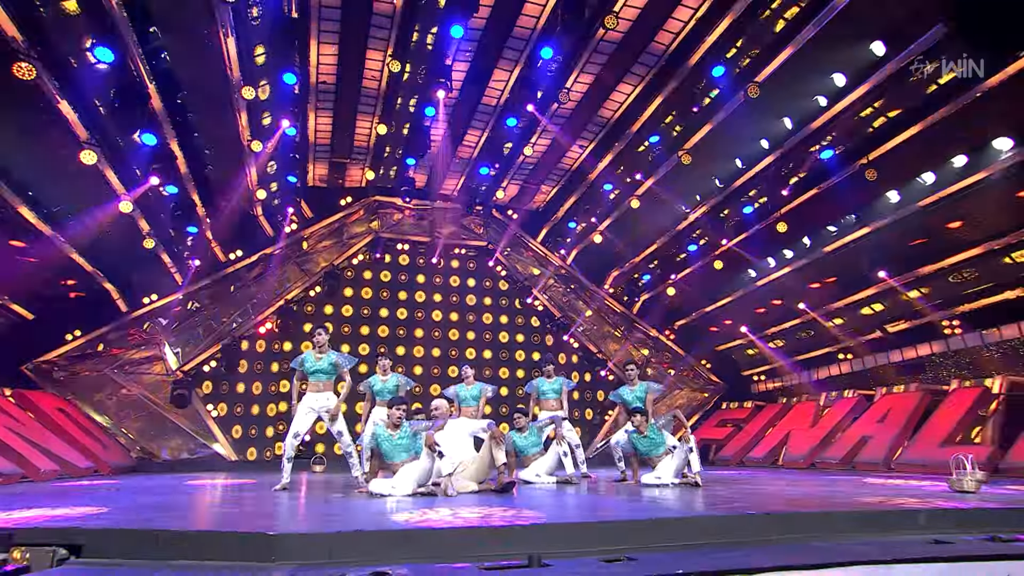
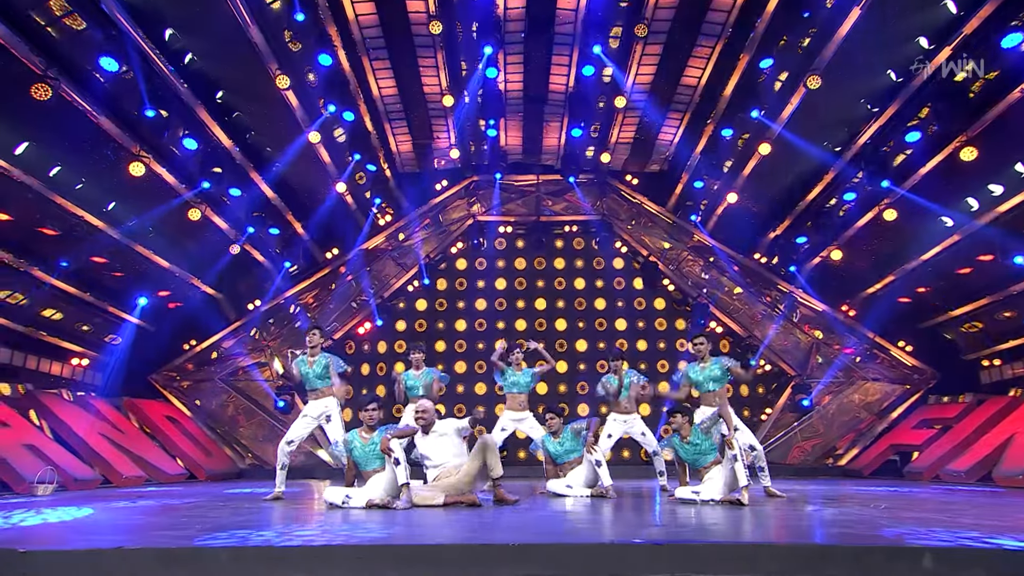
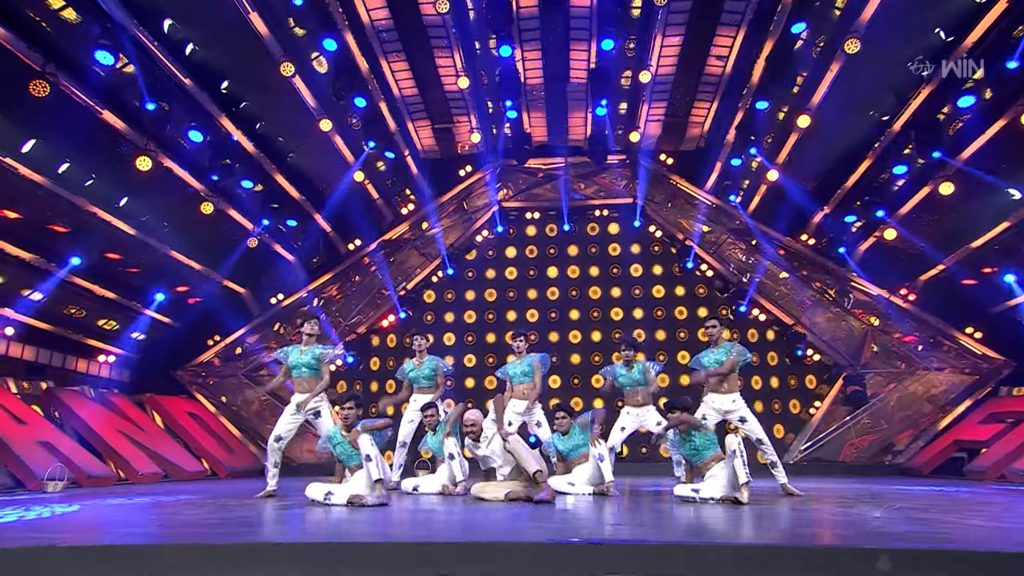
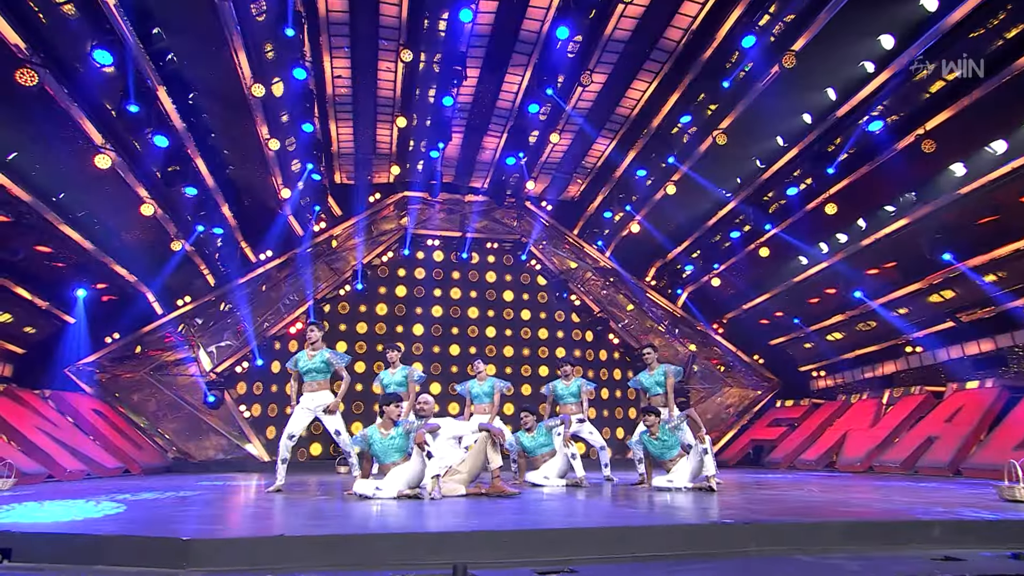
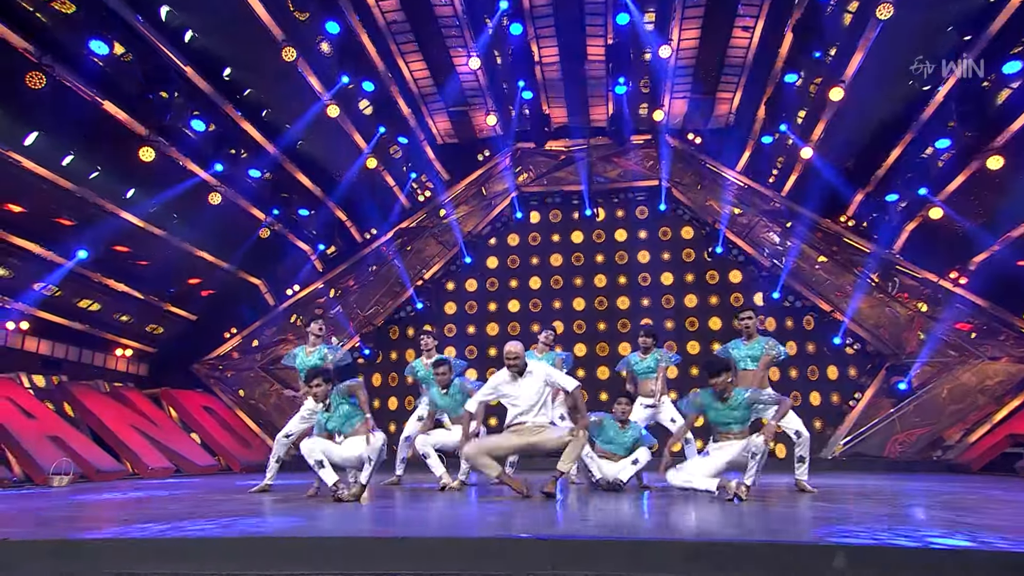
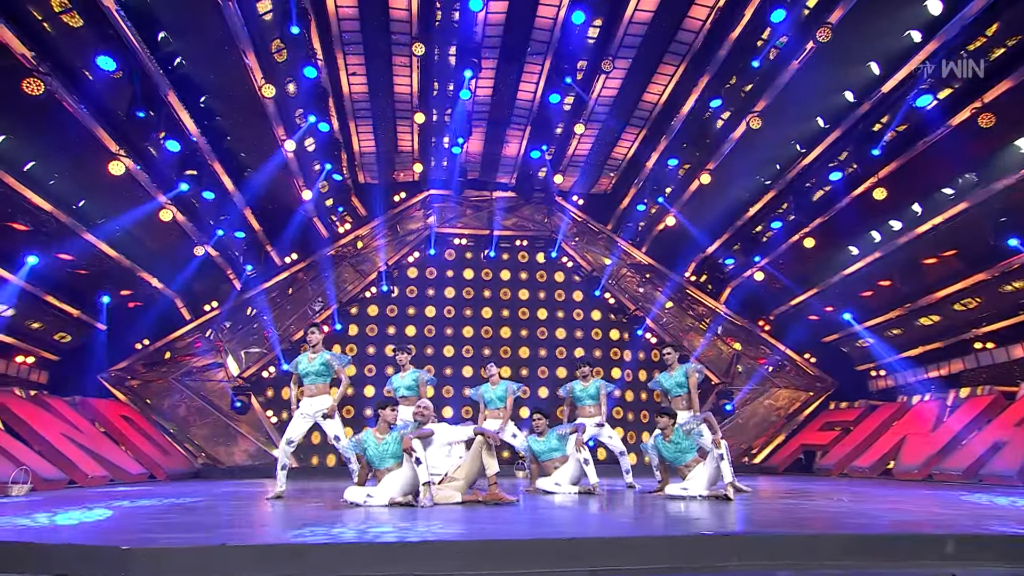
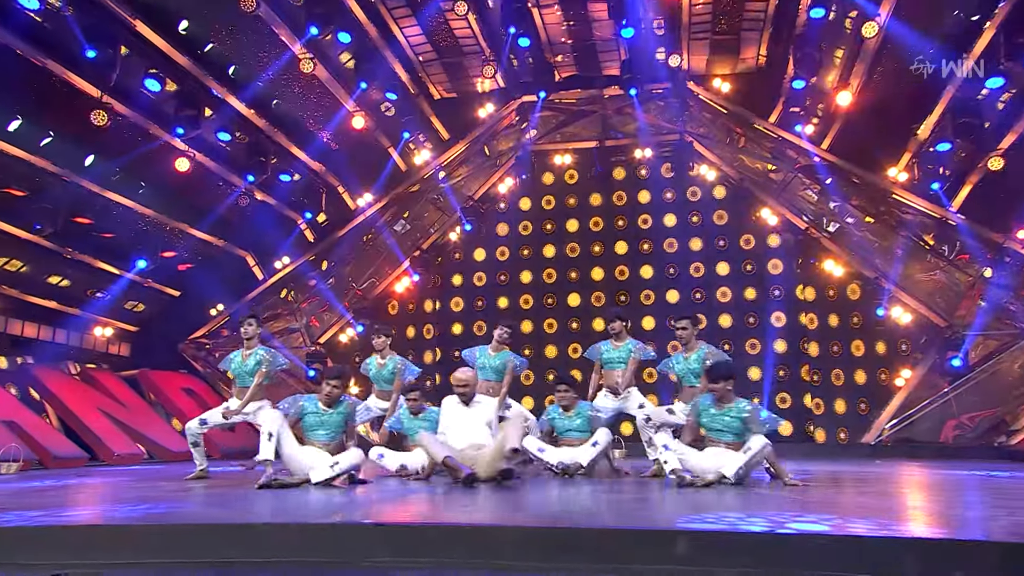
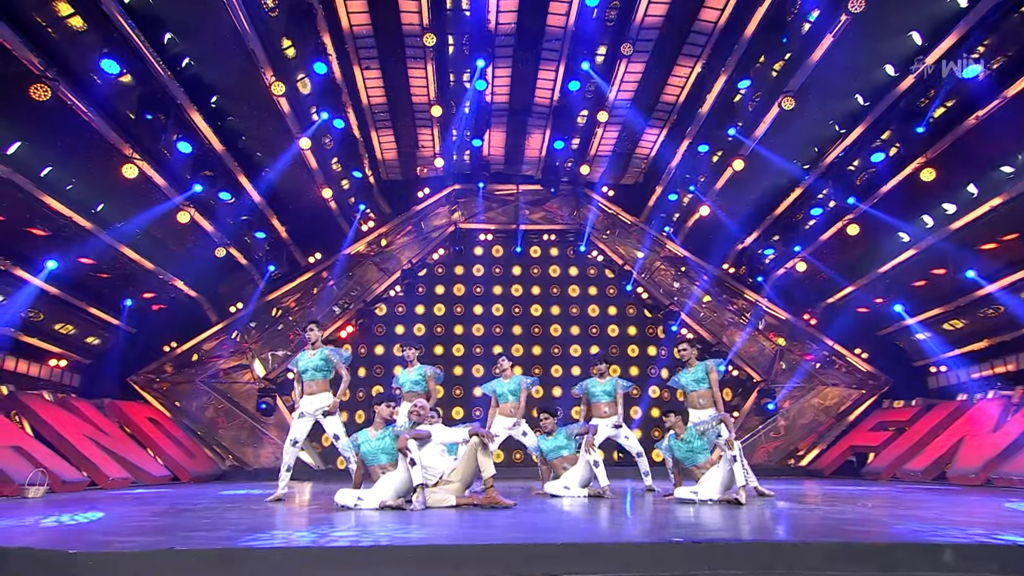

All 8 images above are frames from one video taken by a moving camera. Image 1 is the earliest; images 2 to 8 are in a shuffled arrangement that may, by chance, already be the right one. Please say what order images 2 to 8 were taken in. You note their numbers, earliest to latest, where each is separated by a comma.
4, 6, 8, 2, 3, 5, 7
